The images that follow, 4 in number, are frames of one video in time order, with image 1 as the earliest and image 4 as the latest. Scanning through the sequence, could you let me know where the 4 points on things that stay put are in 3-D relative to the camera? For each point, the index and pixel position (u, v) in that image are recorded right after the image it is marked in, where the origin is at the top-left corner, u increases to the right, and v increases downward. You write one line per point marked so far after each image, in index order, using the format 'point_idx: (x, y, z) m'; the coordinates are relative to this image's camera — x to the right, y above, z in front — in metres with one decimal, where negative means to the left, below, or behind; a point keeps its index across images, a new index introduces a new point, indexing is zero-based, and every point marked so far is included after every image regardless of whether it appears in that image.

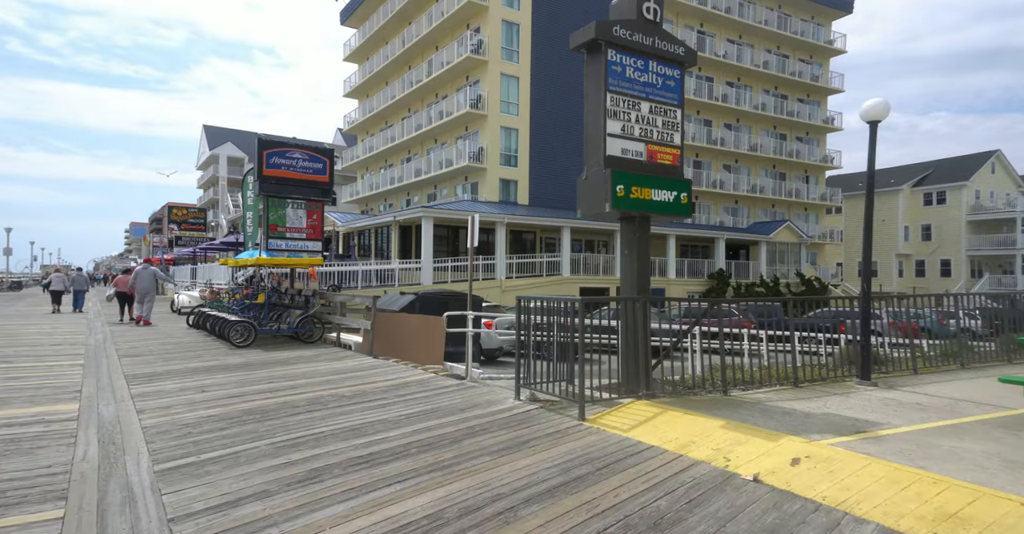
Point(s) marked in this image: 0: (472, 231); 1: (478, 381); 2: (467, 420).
0: (-0.6, +0.5, +7.1) m
1: (-0.5, -1.5, +6.6) m
2: (-0.4, -1.4, +4.6) m
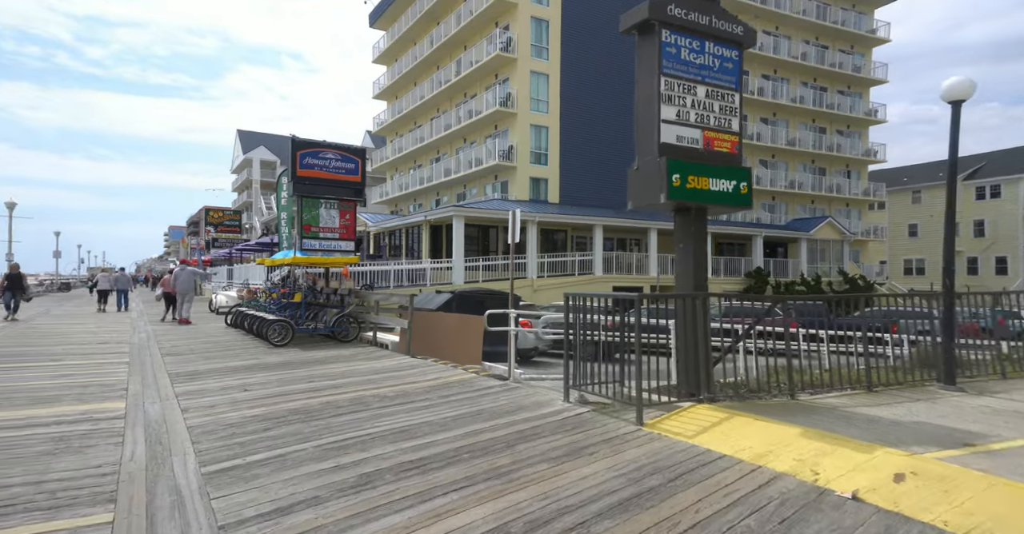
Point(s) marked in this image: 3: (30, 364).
0: (0.0, +0.6, +6.9) m
1: (+0.1, -1.5, +6.4) m
2: (0.0, -1.4, +4.4) m
3: (-8.0, -1.6, +8.3) m
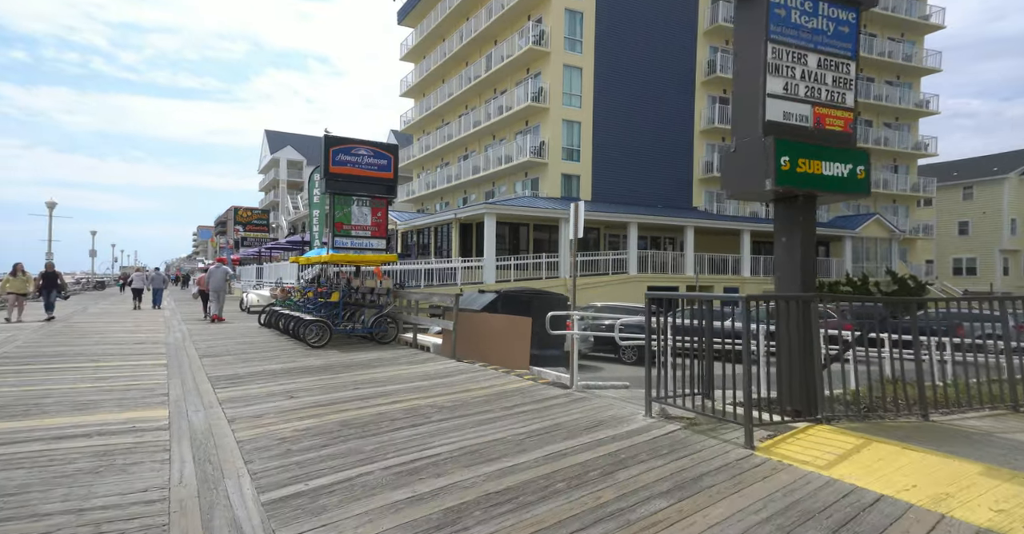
0: (+0.8, +0.6, +6.3) m
1: (+0.9, -1.4, +5.8) m
2: (+0.7, -1.4, +3.9) m
3: (-7.2, -1.6, +8.1) m
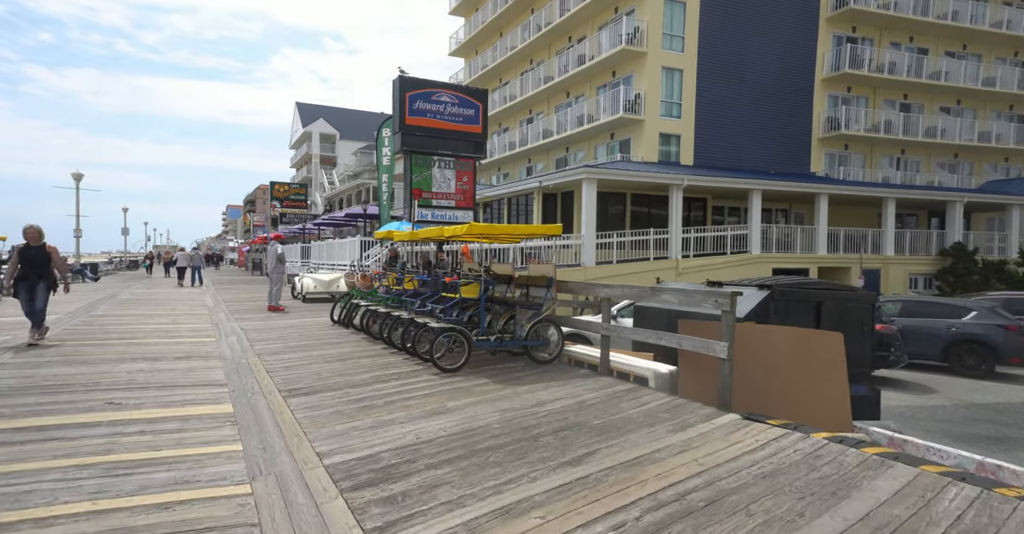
0: (+3.7, +0.7, +2.4) m
1: (+3.8, -1.4, +2.0) m
2: (+3.6, -1.4, 0.0) m
3: (-4.2, -1.4, +4.7) m
